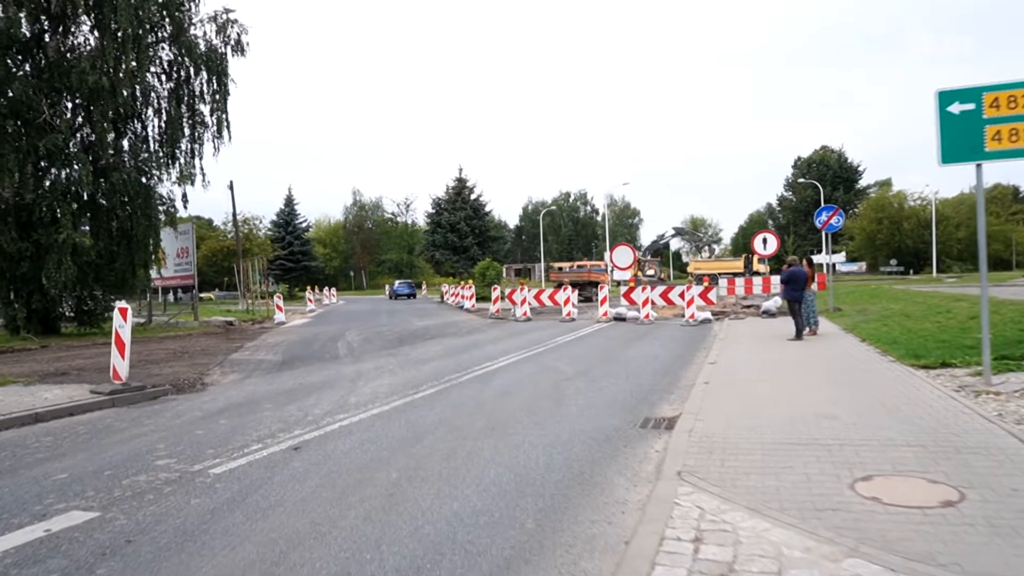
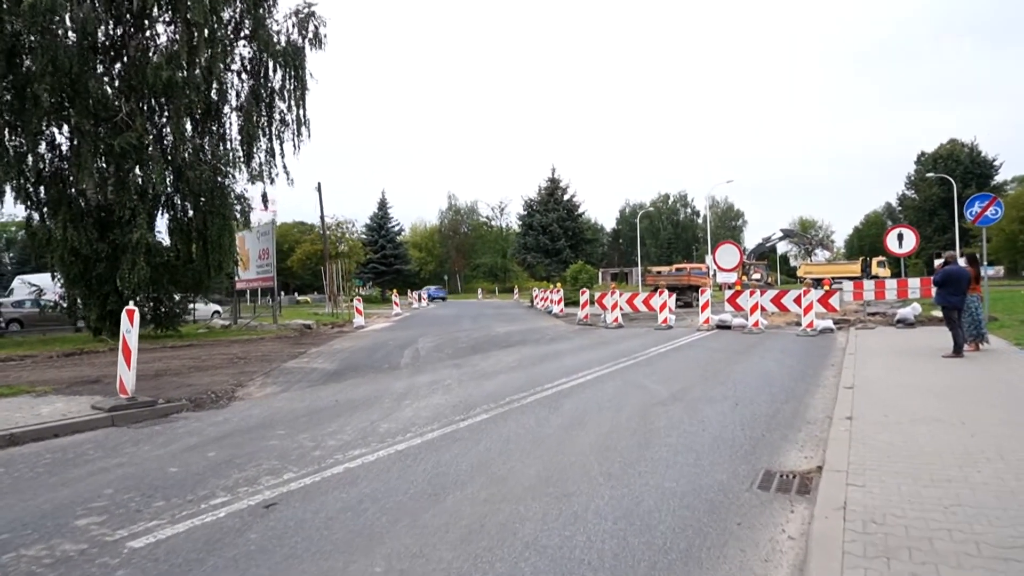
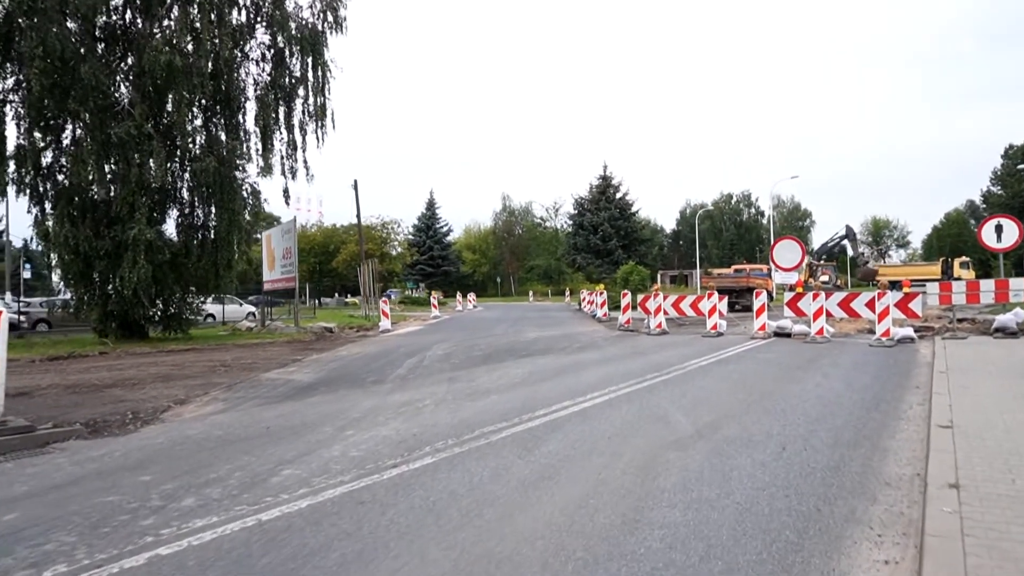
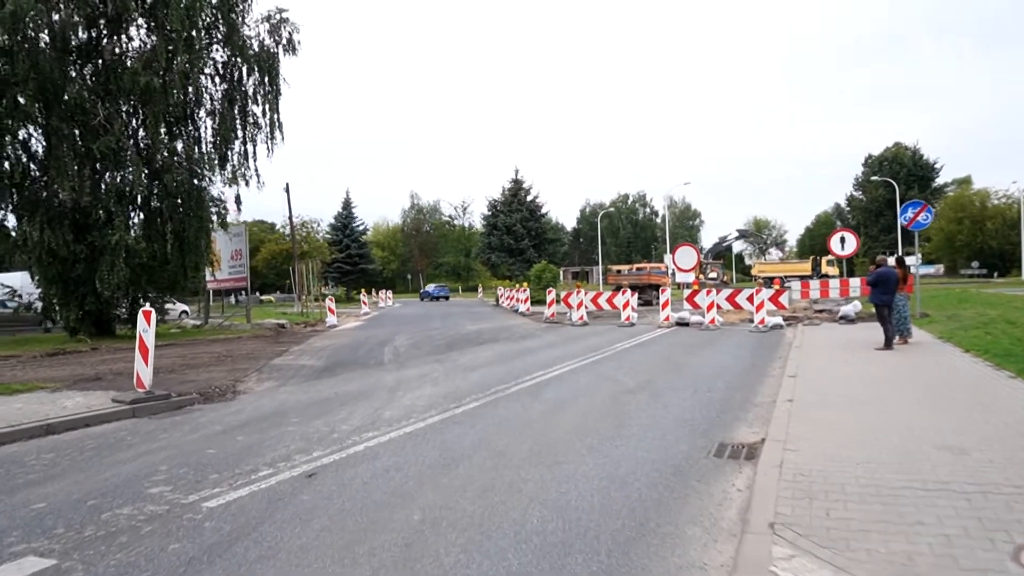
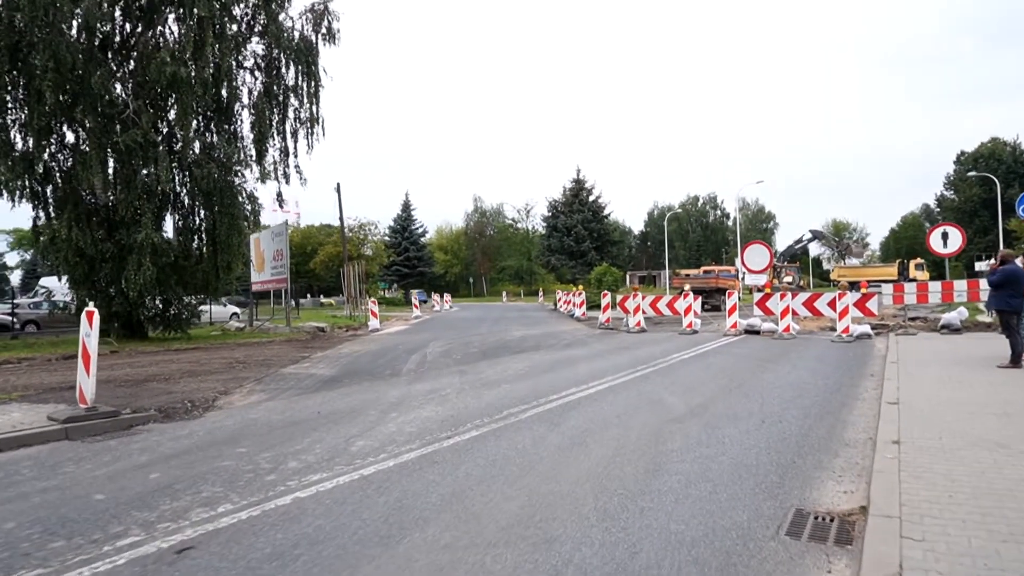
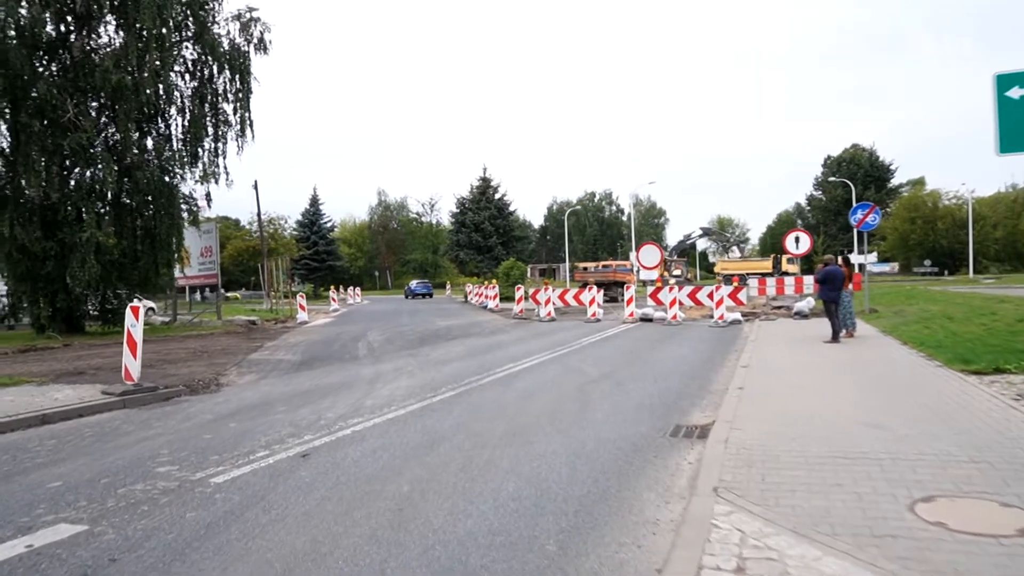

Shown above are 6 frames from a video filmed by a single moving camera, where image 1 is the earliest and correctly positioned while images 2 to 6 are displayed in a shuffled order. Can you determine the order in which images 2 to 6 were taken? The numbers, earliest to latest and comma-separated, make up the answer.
6, 4, 2, 5, 3
